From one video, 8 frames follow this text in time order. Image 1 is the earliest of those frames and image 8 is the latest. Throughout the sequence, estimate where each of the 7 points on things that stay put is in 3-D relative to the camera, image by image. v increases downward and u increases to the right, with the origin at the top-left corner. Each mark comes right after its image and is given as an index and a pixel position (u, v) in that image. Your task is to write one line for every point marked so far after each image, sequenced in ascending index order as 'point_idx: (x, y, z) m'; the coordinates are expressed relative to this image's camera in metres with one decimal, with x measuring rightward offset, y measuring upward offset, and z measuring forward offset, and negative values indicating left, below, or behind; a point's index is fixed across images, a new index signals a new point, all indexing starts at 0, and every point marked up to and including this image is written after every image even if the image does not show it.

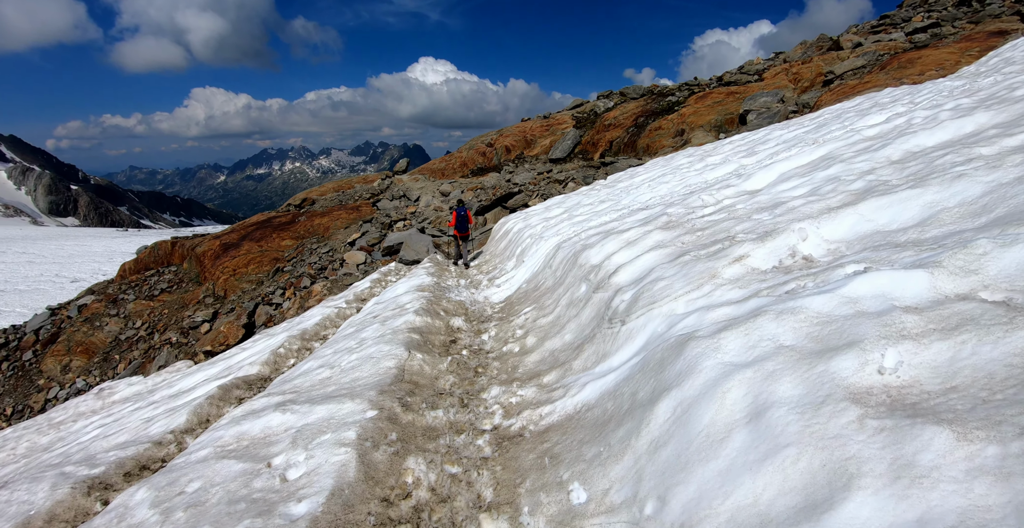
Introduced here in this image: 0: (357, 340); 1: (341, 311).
0: (-2.9, -1.5, +10.2) m
1: (-5.6, -1.6, +17.6) m
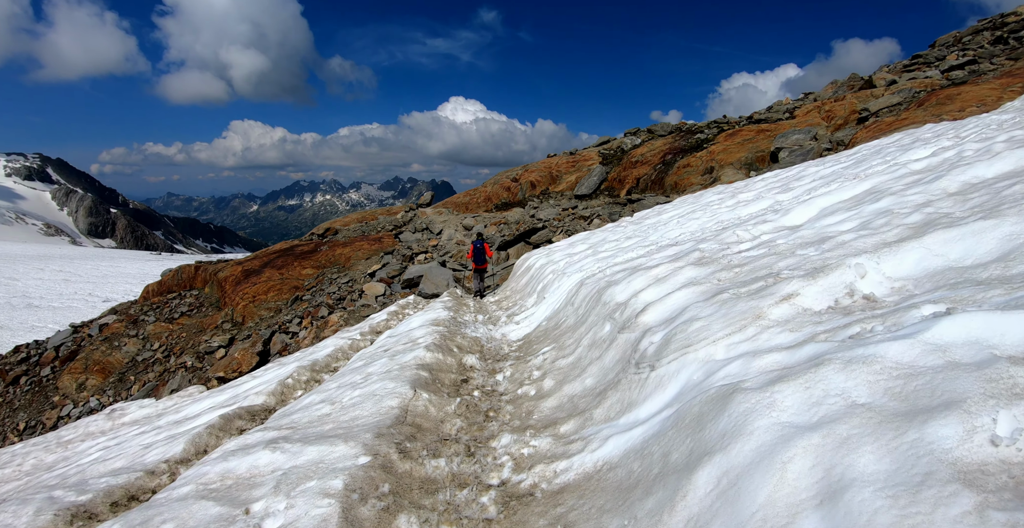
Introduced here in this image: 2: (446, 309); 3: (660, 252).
0: (-2.6, -2.0, +9.5) m
1: (-5.0, -2.6, +17.1) m
2: (-1.8, -1.3, +14.8) m
3: (+3.1, +0.2, +11.1) m
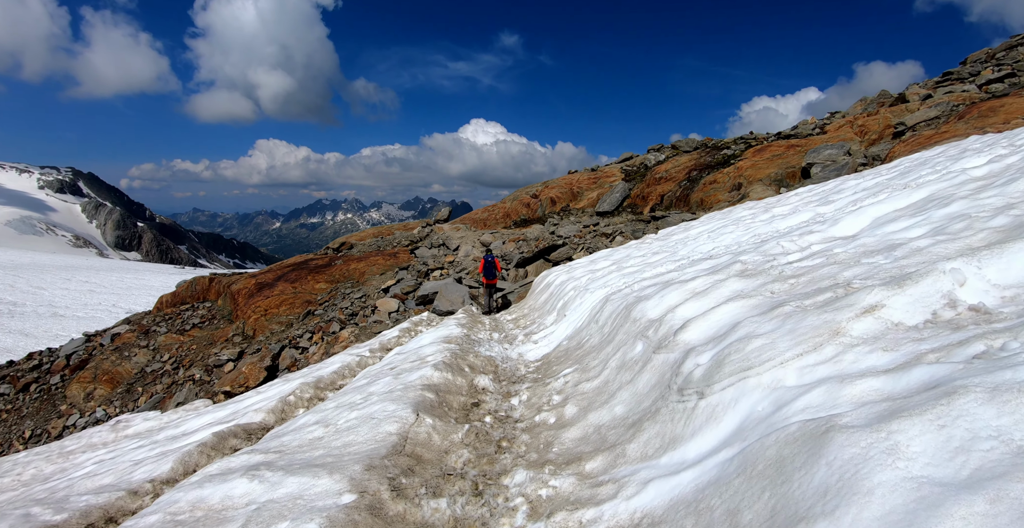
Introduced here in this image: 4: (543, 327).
0: (-2.4, -2.1, +8.6) m
1: (-4.5, -2.9, +16.2) m
2: (-1.4, -1.6, +13.9) m
3: (+3.4, 0.0, +10.1) m
4: (+0.7, -1.6, +12.9) m
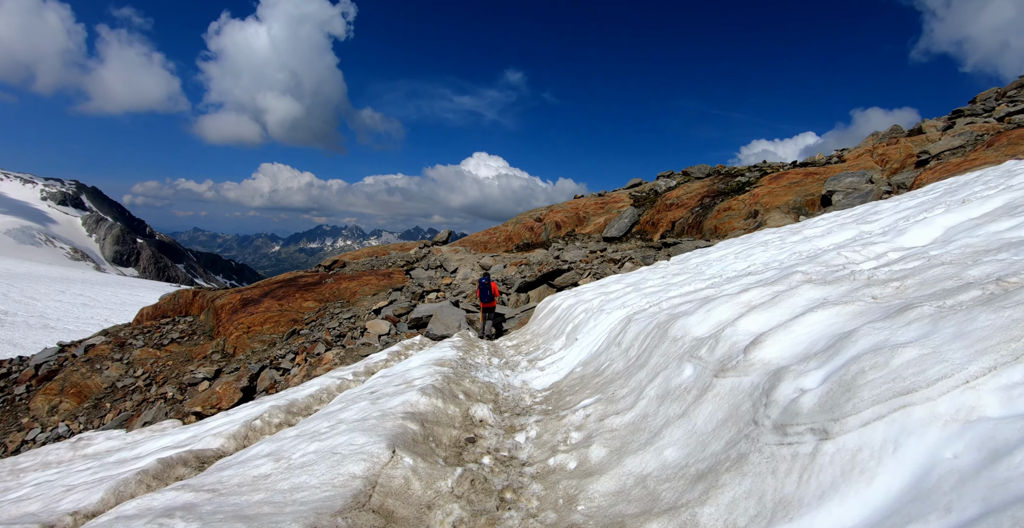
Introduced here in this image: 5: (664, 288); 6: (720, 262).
0: (-2.3, -2.0, +7.0) m
1: (-4.5, -3.2, +14.5) m
2: (-1.3, -1.9, +12.3) m
3: (+3.5, -0.3, +8.6) m
4: (+0.8, -1.9, +11.2) m
5: (+3.2, -0.5, +11.2) m
6: (+5.0, +0.1, +12.9) m
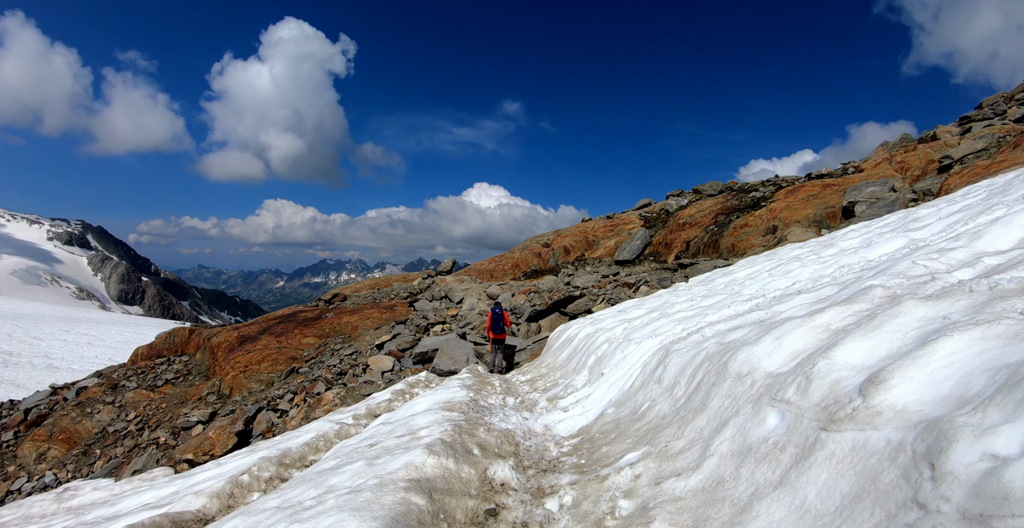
0: (-2.0, -2.4, +5.7) m
1: (-4.1, -4.0, +13.1) m
2: (-1.0, -2.5, +11.0) m
3: (+3.8, -0.5, +7.4) m
4: (+1.1, -2.3, +9.9) m
5: (+3.4, -0.8, +10.0) m
6: (+5.3, -0.4, +11.7) m
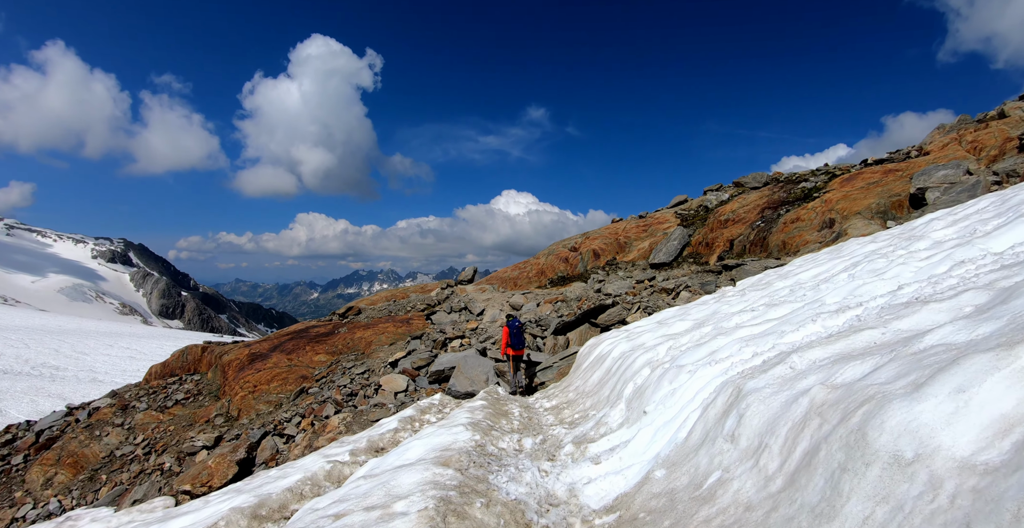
0: (-2.0, -2.5, +3.7) m
1: (-3.7, -4.3, +11.3) m
2: (-0.7, -2.6, +9.0) m
3: (+3.8, -0.5, +5.1) m
4: (+1.3, -2.4, +7.8) m
5: (+3.6, -0.9, +7.7) m
6: (+5.5, -0.3, +9.3) m
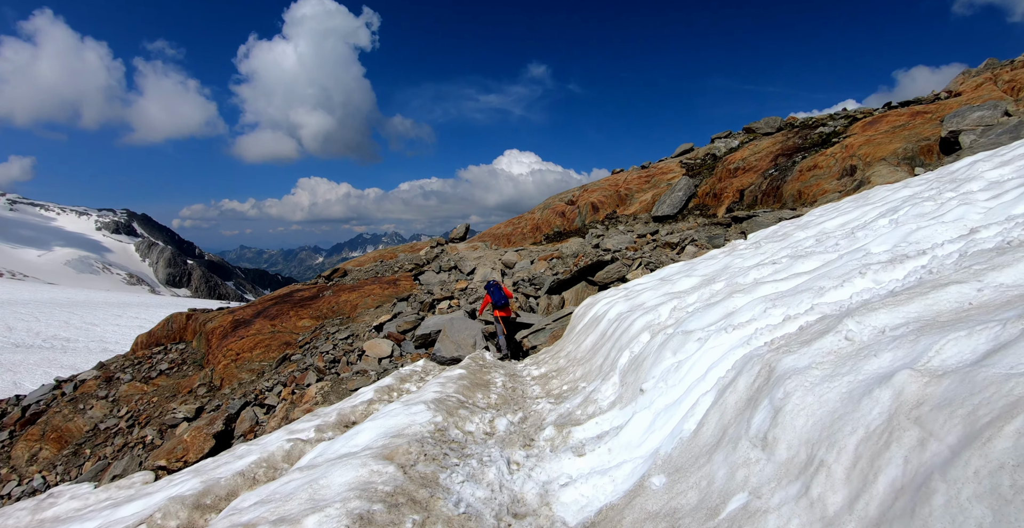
0: (-2.4, -2.2, +2.4) m
1: (-4.0, -3.4, +10.0) m
2: (-1.1, -1.9, +7.6) m
3: (+3.4, 0.0, +3.6) m
4: (+1.0, -1.7, +6.4) m
5: (+3.2, -0.2, +6.2) m
6: (+5.1, +0.5, +7.8) m
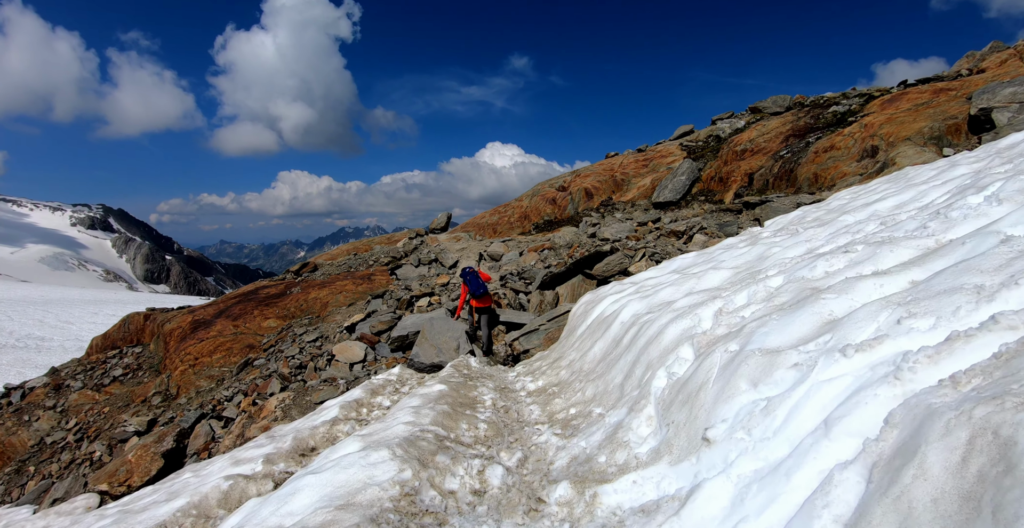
0: (-2.3, -2.2, +0.5) m
1: (-4.1, -3.3, +8.1) m
2: (-1.1, -1.8, +5.7) m
3: (+3.5, +0.1, +1.8) m
4: (+1.0, -1.7, +4.6) m
5: (+3.2, -0.1, +4.4) m
6: (+5.1, +0.6, +6.0) m
